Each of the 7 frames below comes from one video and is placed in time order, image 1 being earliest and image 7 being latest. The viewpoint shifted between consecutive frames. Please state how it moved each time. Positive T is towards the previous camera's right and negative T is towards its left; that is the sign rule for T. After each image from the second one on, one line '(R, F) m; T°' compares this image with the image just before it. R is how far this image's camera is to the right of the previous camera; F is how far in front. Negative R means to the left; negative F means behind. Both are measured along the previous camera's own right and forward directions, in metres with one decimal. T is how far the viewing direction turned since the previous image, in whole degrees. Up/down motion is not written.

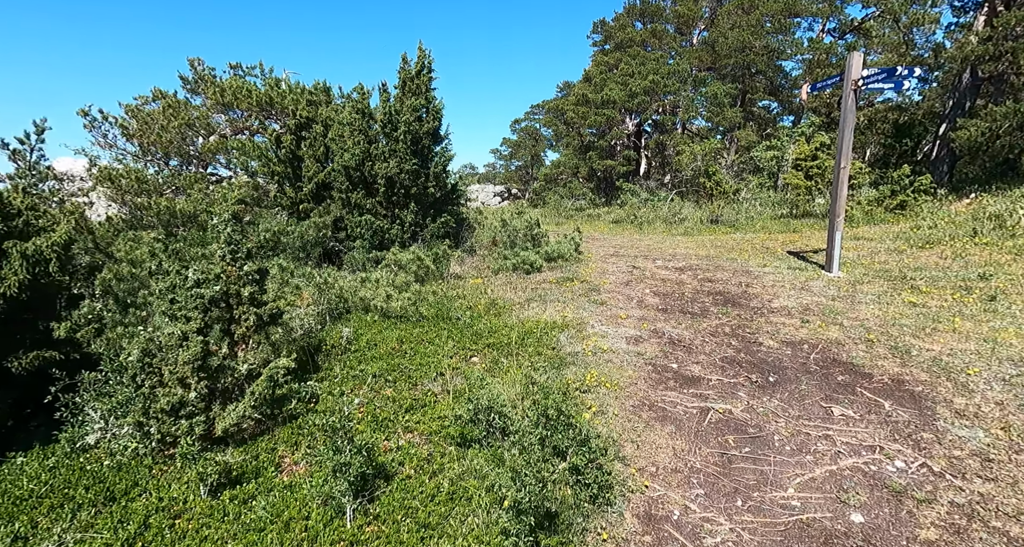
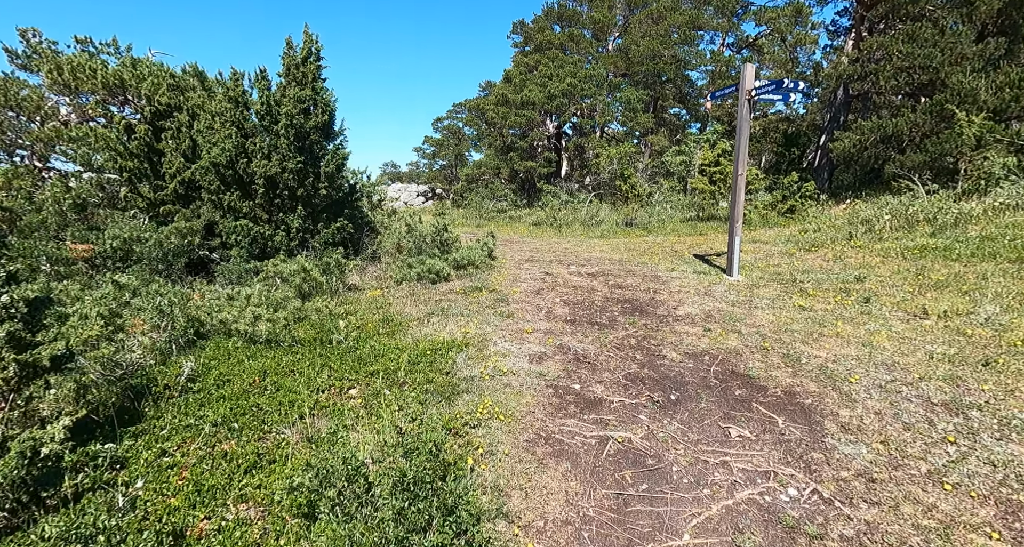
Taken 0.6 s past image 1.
(+0.2, +0.3) m; +9°
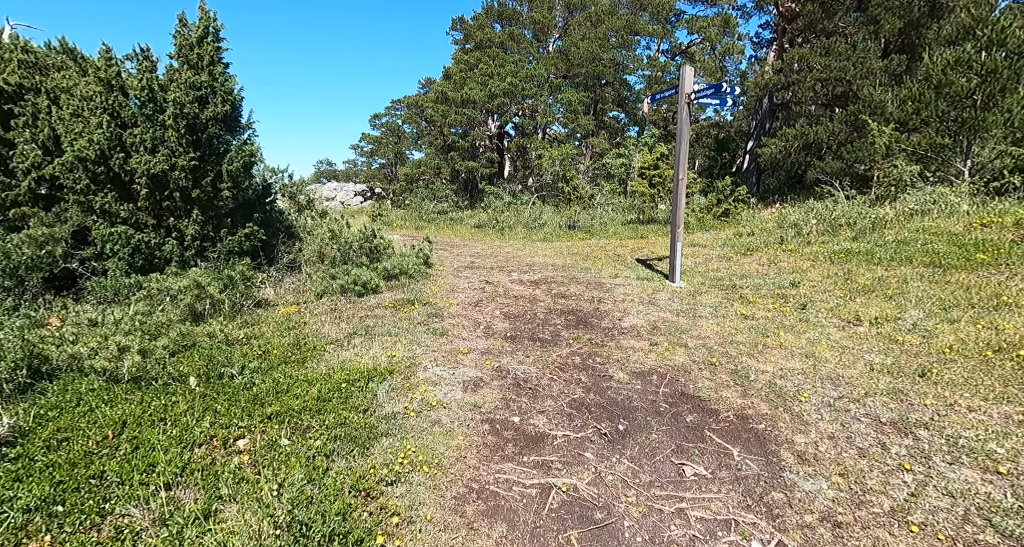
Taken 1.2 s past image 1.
(+0.1, +0.4) m; +7°
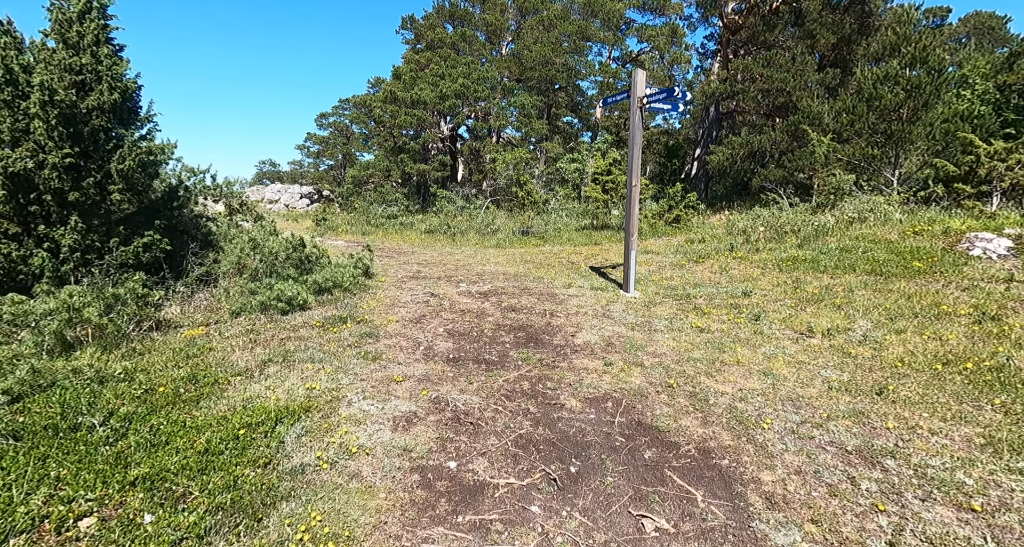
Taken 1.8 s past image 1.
(+0.1, +0.4) m; +5°
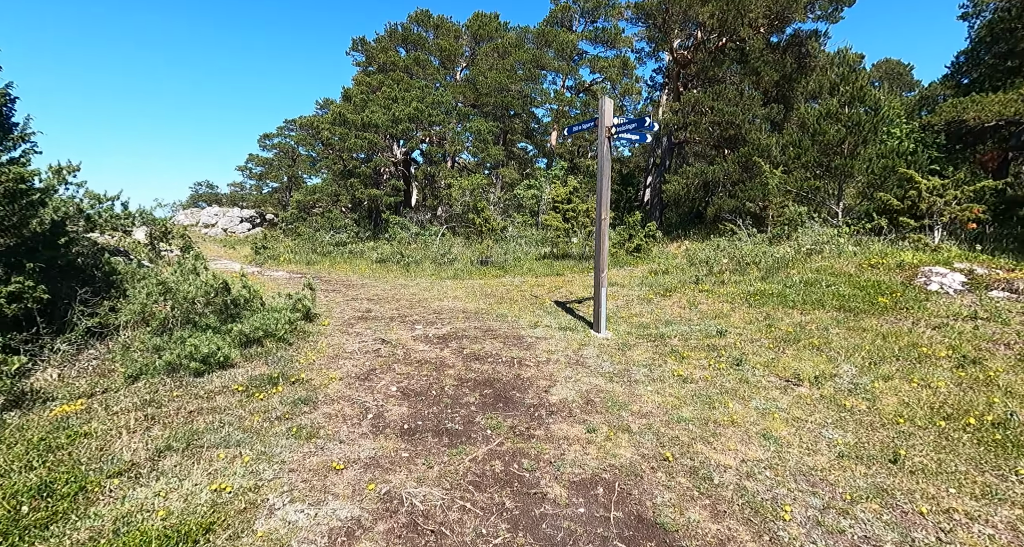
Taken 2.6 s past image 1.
(-0.1, +0.6) m; +5°
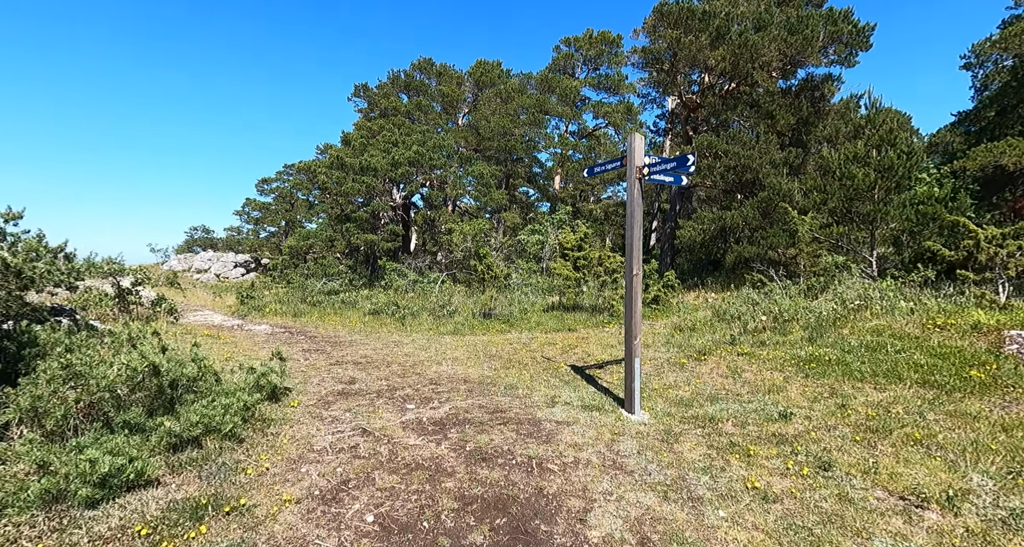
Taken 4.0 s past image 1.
(-0.1, +1.1) m; 0°
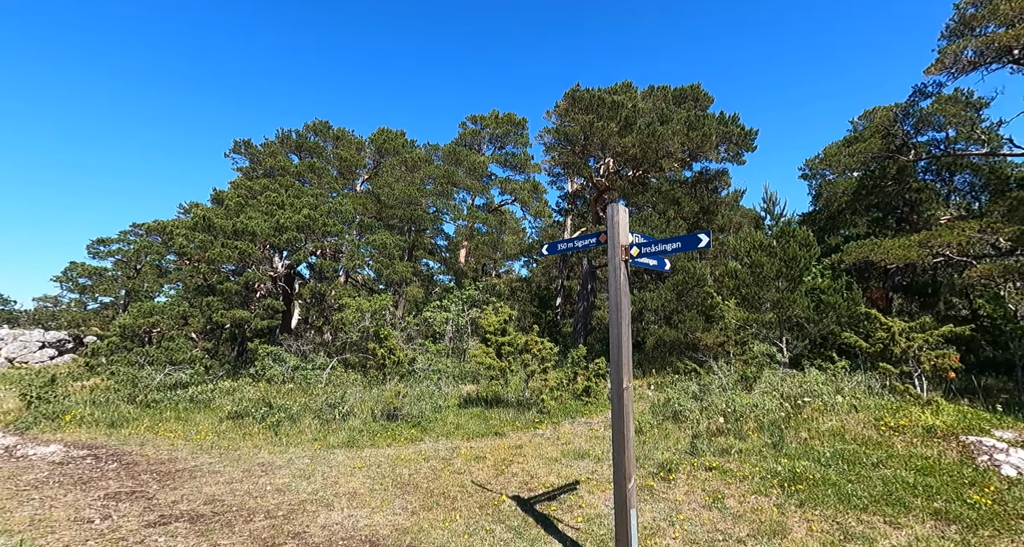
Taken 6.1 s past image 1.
(-0.4, +1.6) m; +12°
